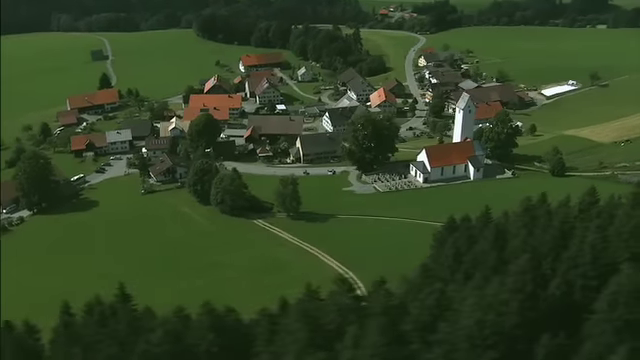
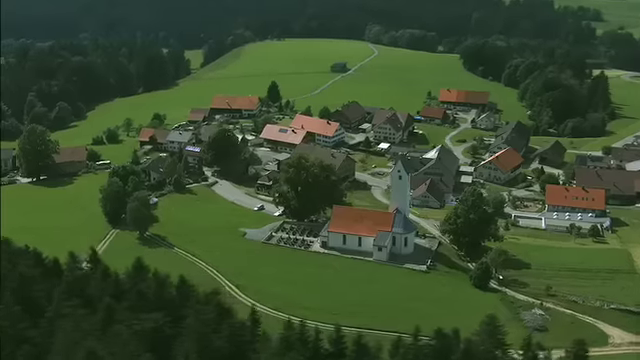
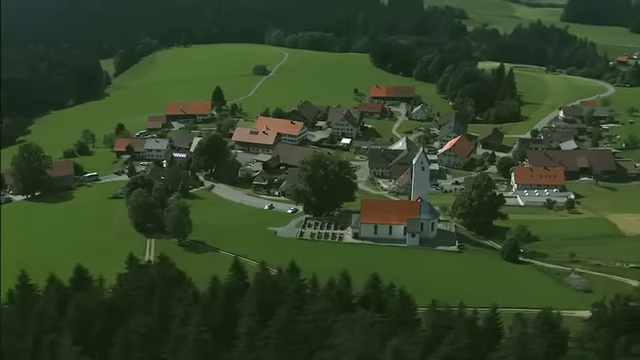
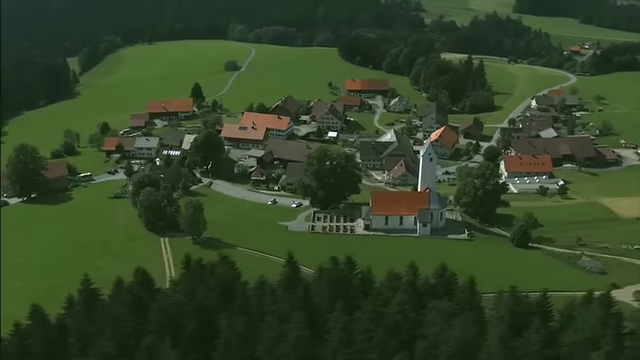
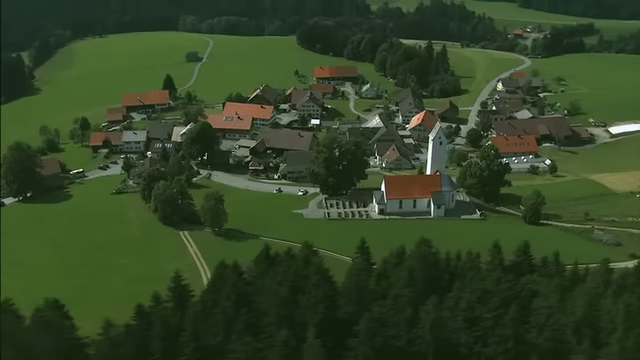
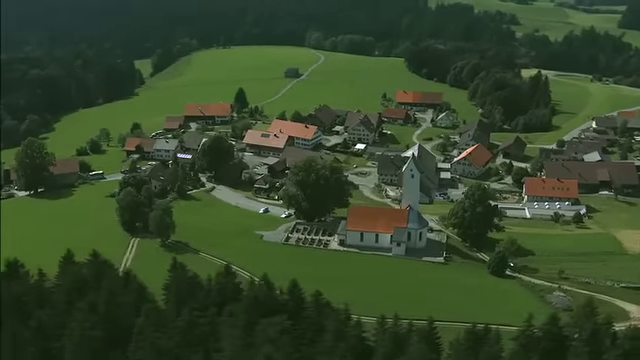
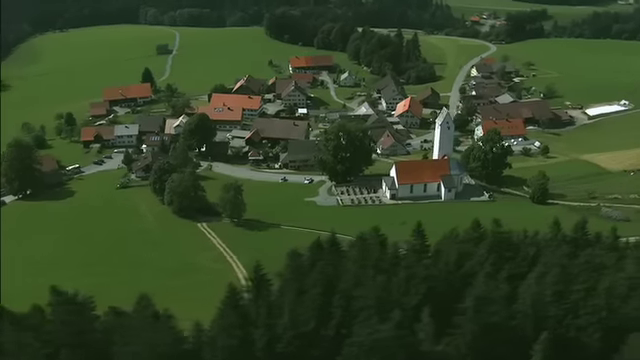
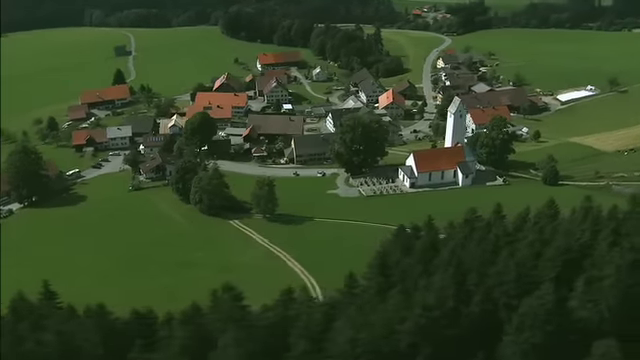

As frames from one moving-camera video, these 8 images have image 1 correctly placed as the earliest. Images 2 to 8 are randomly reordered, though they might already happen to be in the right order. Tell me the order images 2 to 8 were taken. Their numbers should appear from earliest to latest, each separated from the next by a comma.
8, 7, 5, 4, 3, 6, 2
